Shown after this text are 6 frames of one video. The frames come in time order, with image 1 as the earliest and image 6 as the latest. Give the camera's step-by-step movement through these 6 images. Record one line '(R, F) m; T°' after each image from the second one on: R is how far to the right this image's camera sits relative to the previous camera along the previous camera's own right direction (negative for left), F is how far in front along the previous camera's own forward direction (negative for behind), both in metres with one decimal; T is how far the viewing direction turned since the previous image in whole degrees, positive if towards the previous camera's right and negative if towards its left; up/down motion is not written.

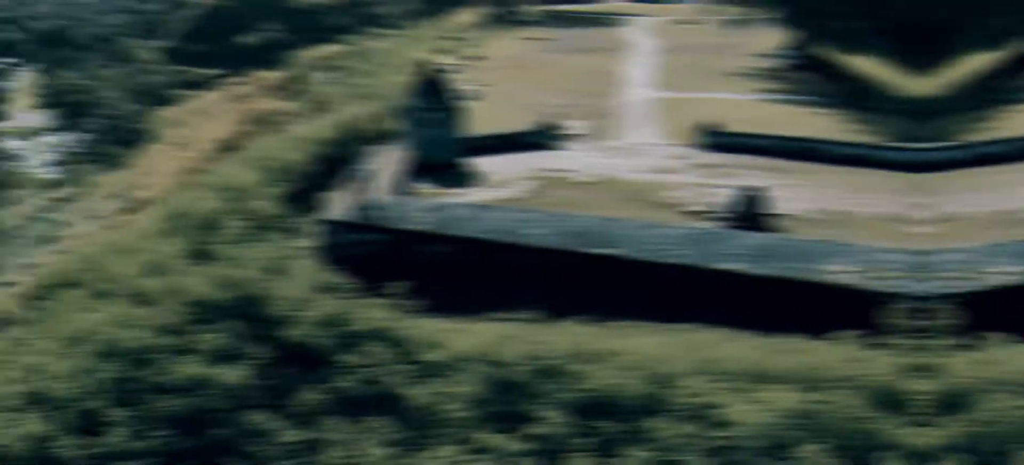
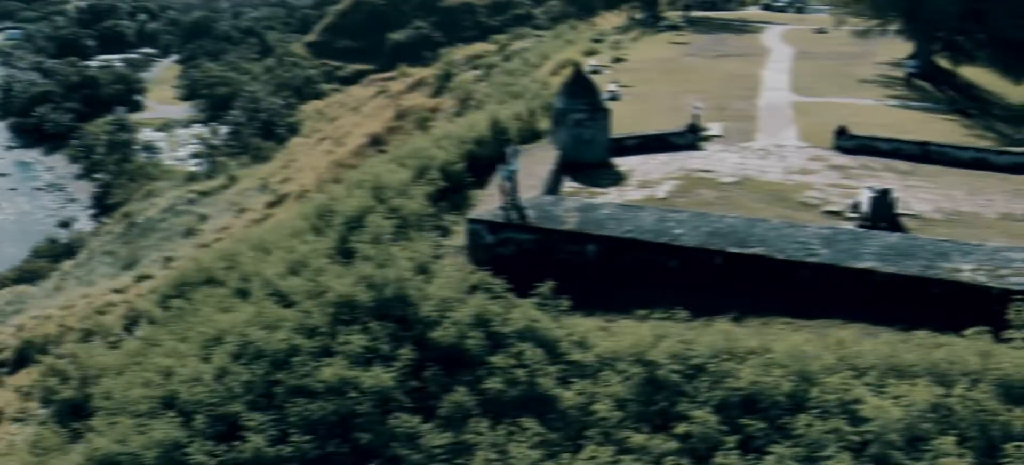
(-0.1, -0.4) m; -6°
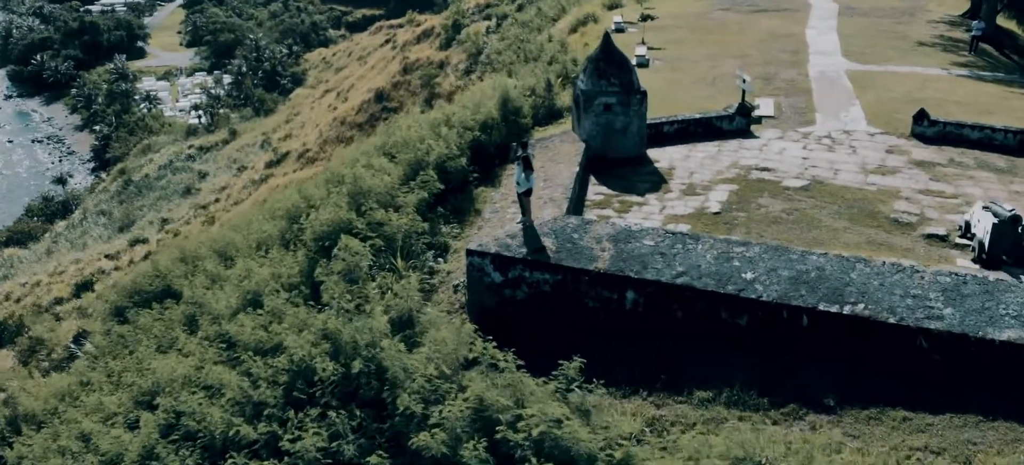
(0.0, +2.4) m; -1°
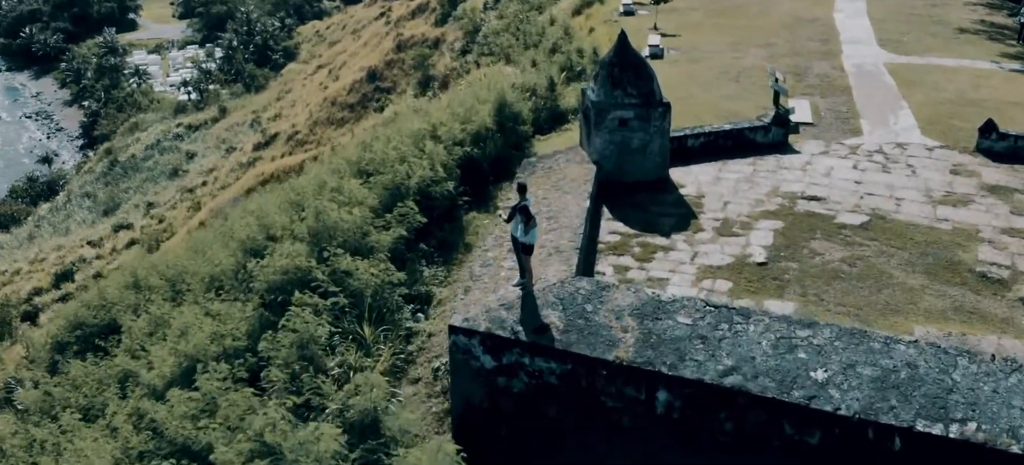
(0.0, +1.7) m; 0°
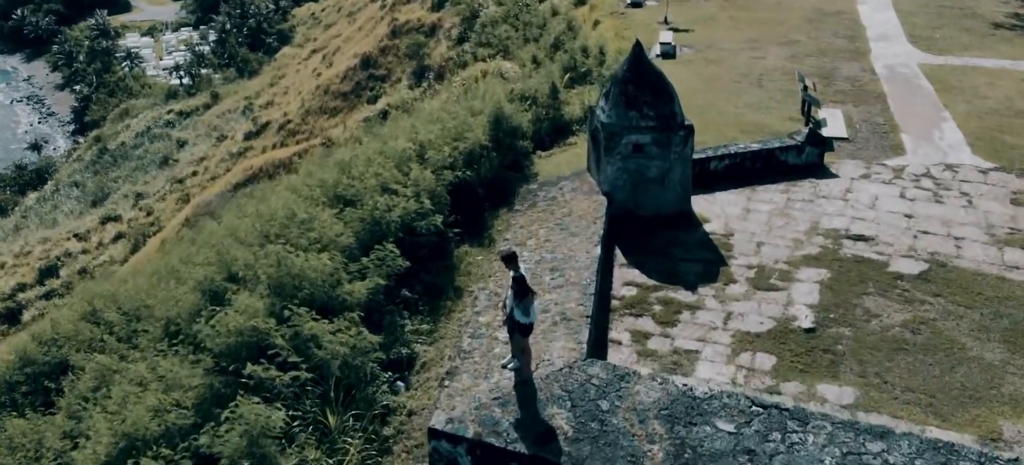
(0.0, +1.2) m; 0°
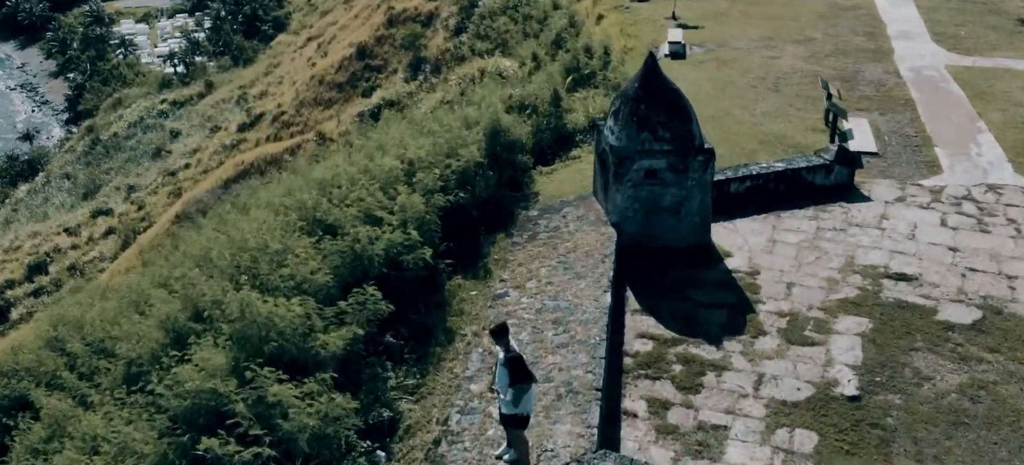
(0.0, +0.8) m; 0°
